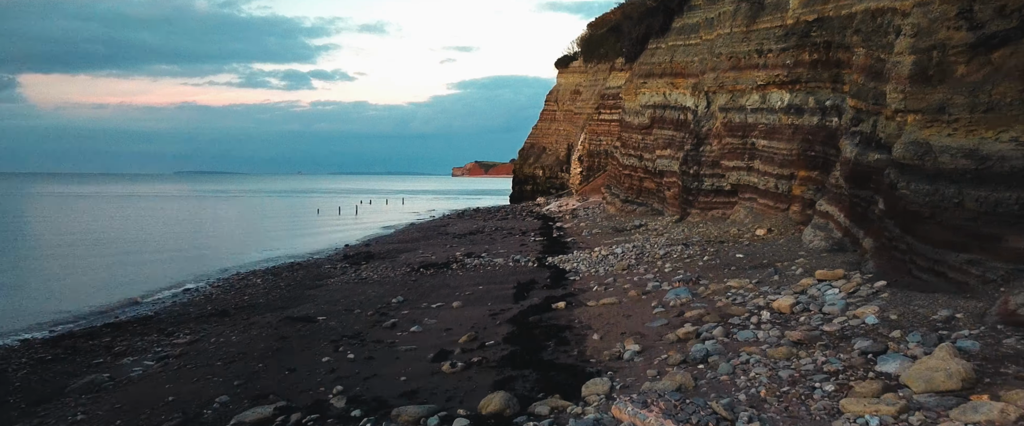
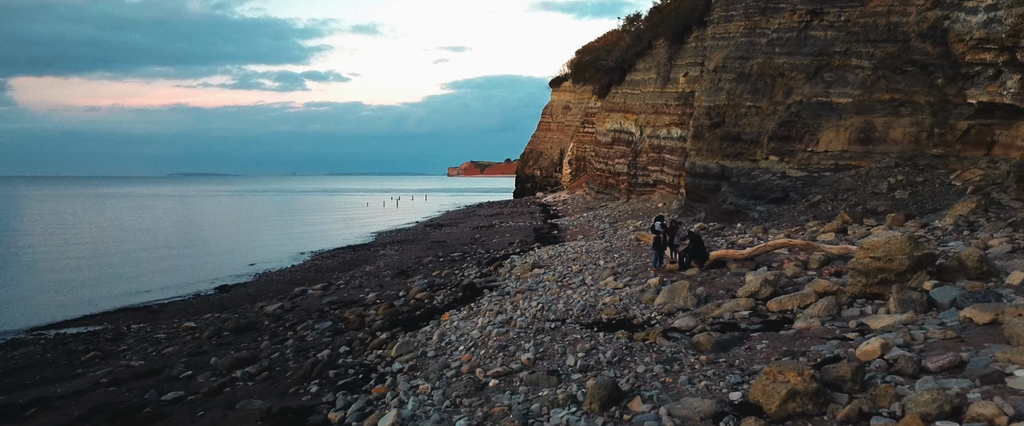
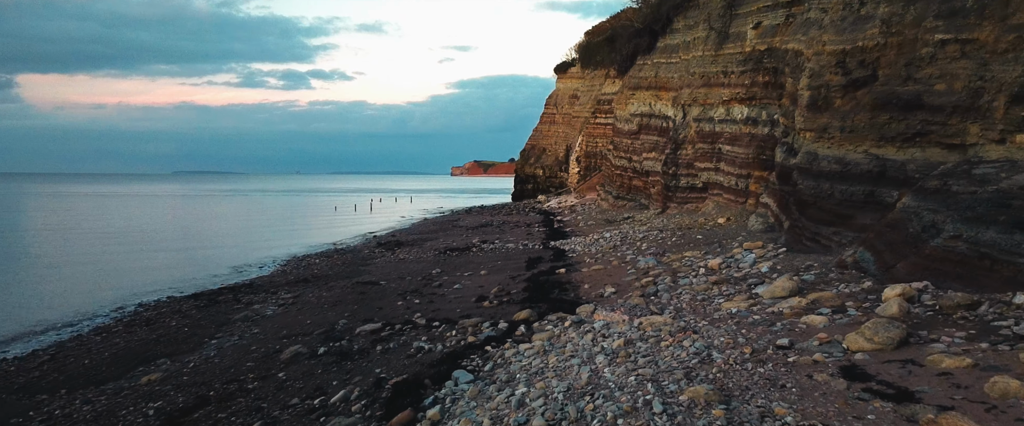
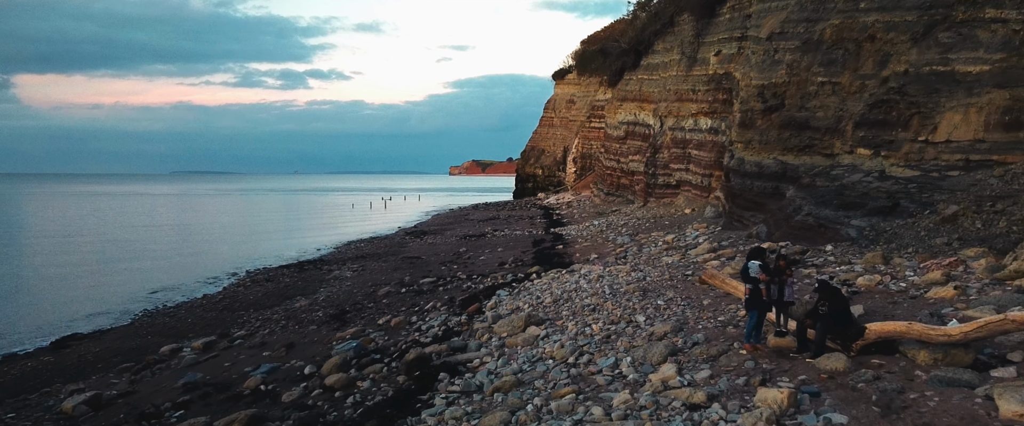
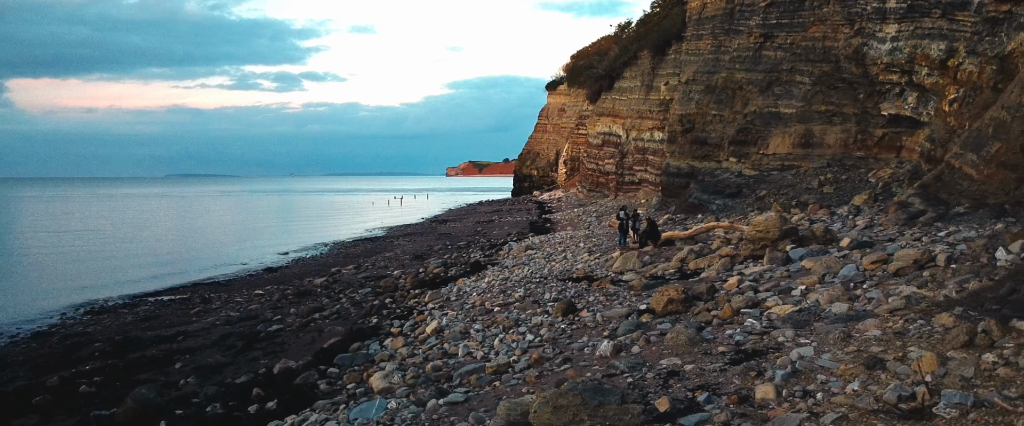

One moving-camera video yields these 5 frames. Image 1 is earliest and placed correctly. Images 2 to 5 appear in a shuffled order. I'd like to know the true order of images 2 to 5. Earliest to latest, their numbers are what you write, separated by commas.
3, 4, 2, 5
